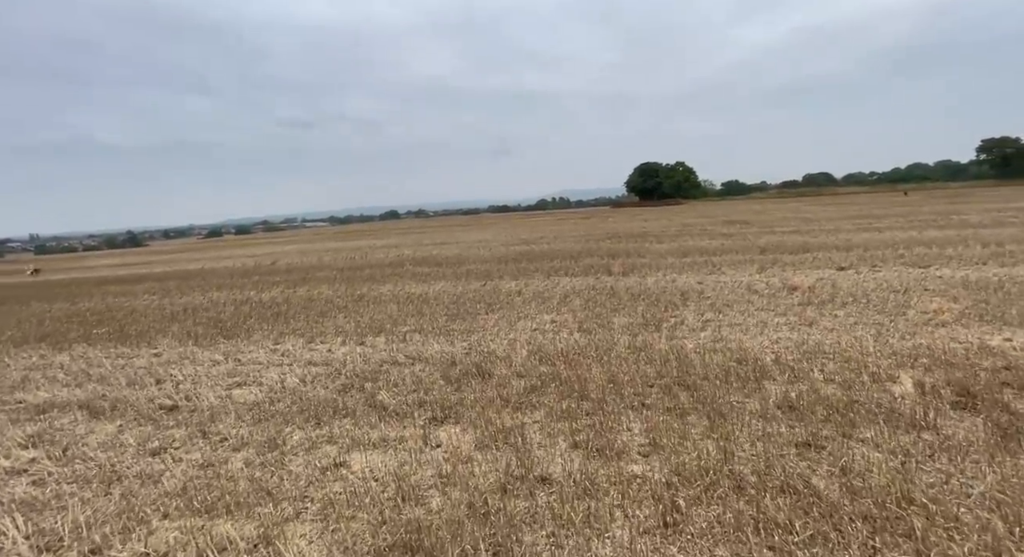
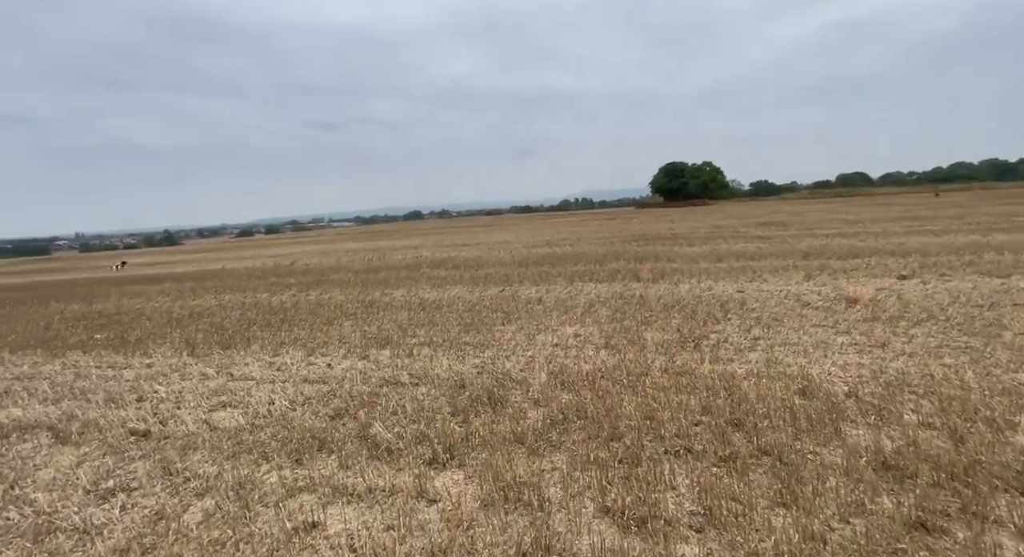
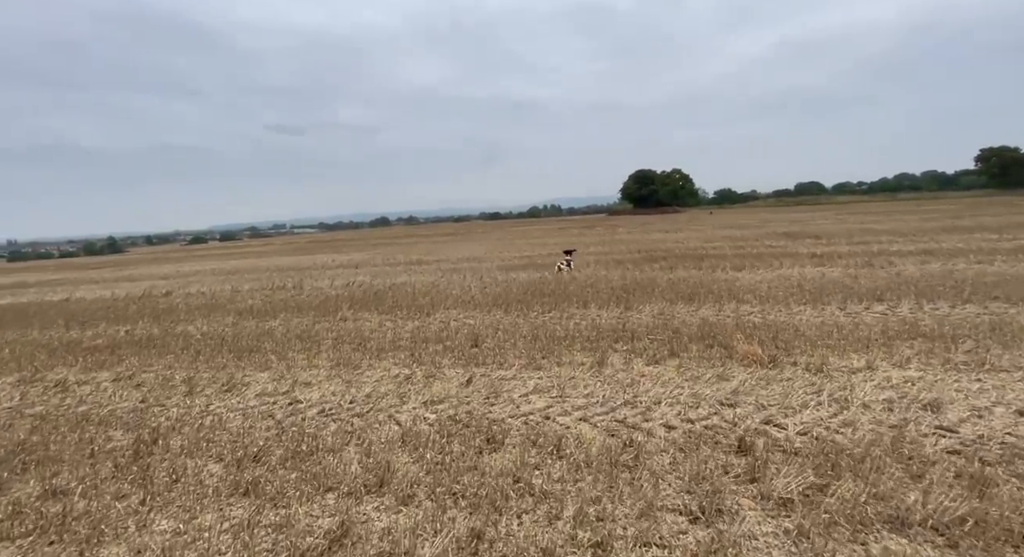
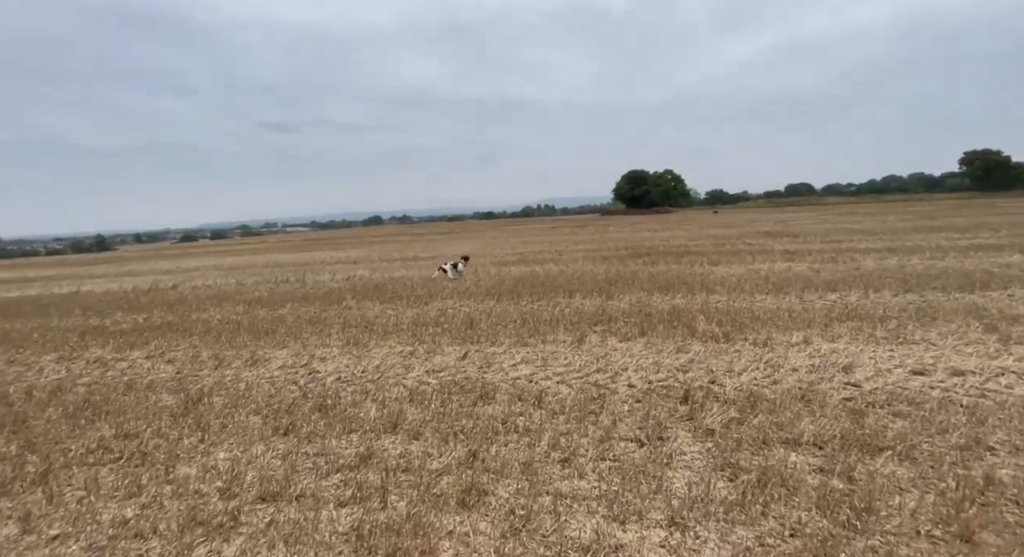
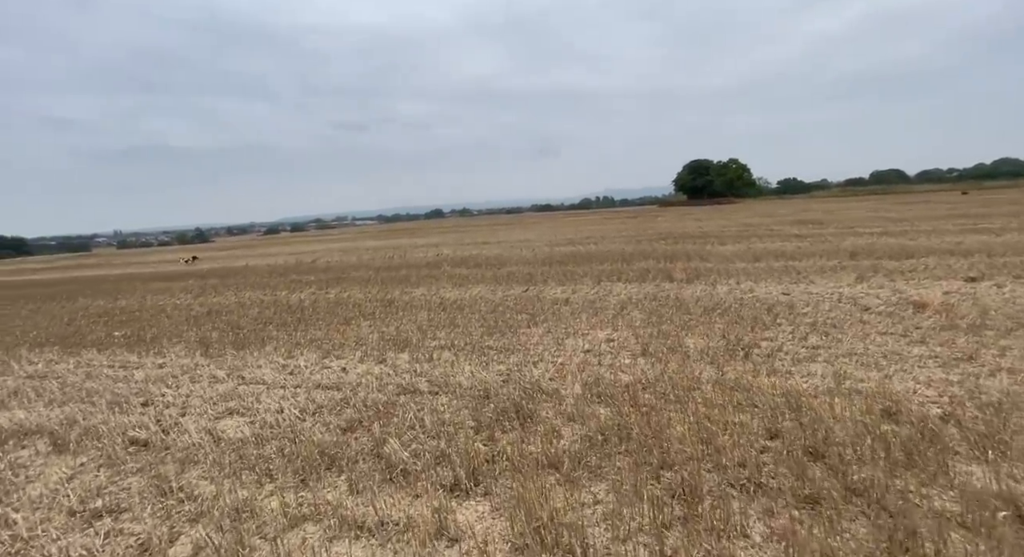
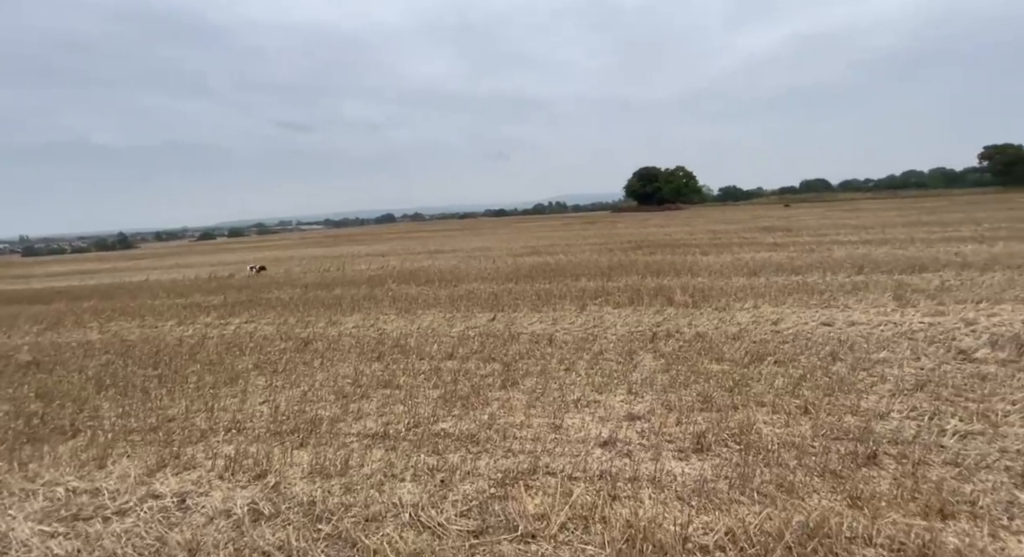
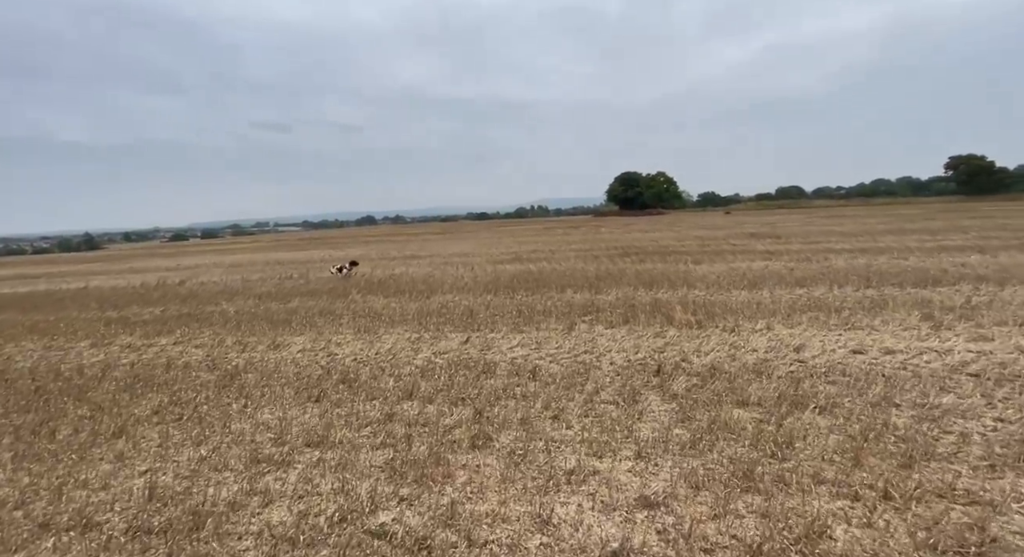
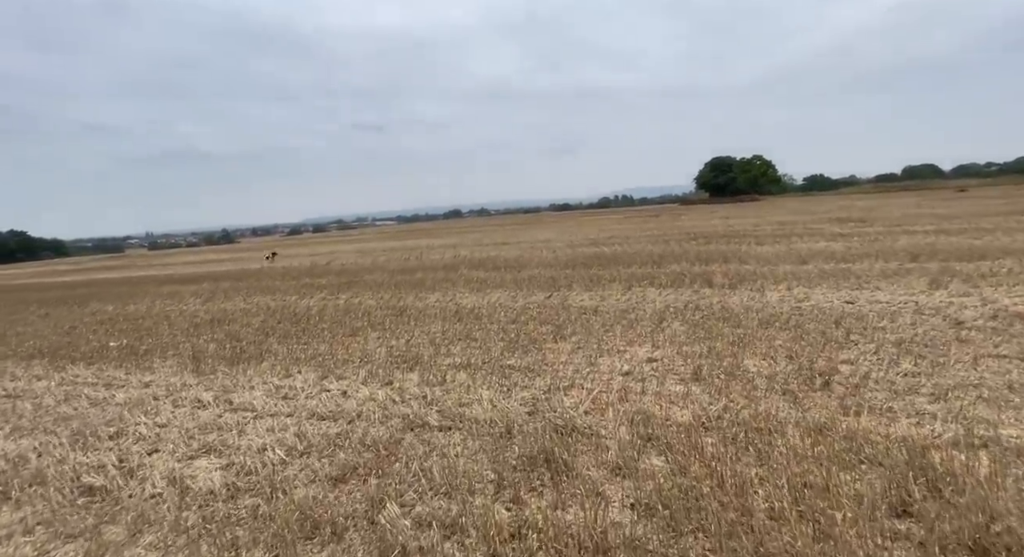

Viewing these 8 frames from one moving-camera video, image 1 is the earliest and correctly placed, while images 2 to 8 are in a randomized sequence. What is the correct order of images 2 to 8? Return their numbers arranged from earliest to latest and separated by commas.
2, 5, 8, 6, 7, 4, 3
